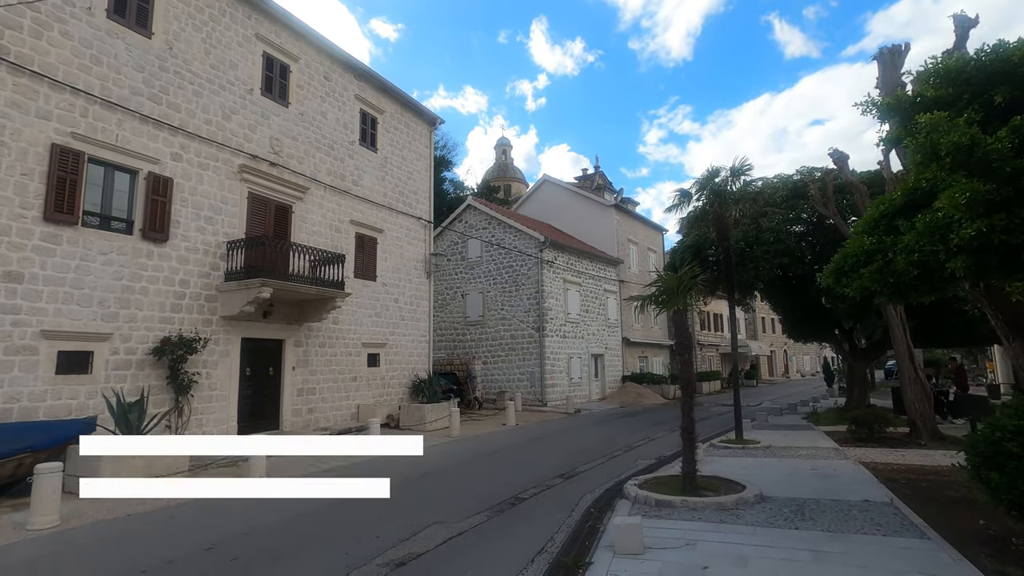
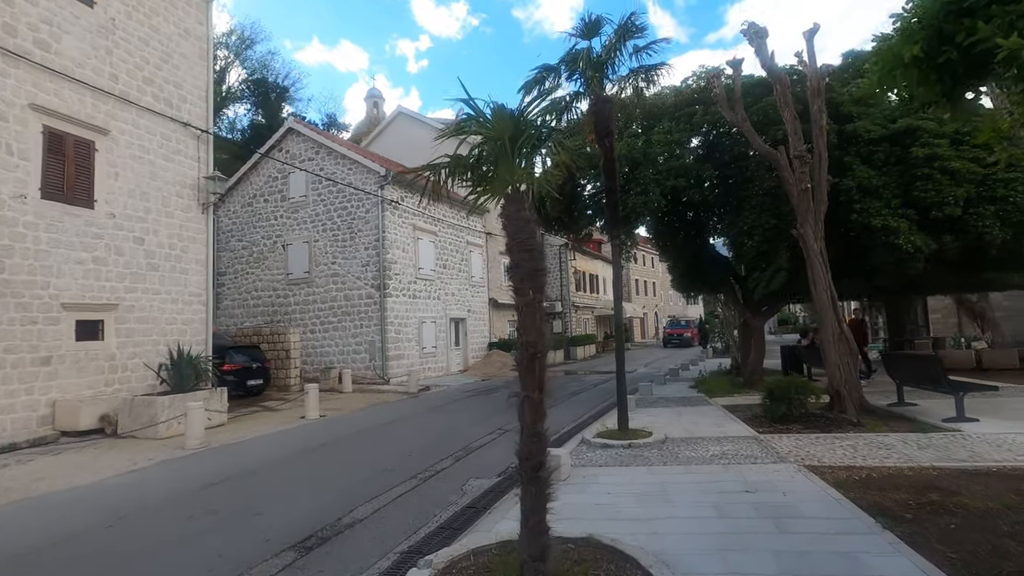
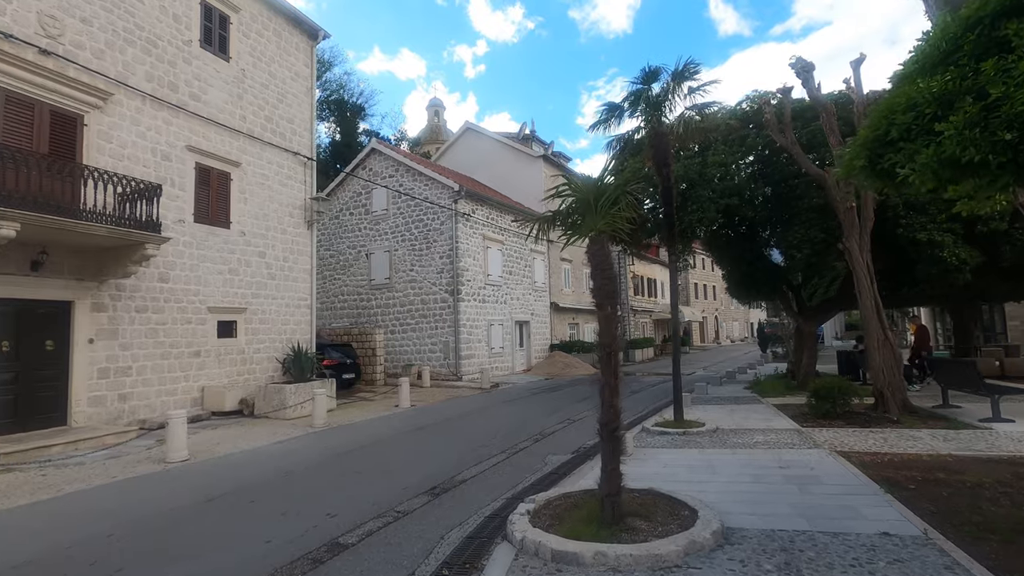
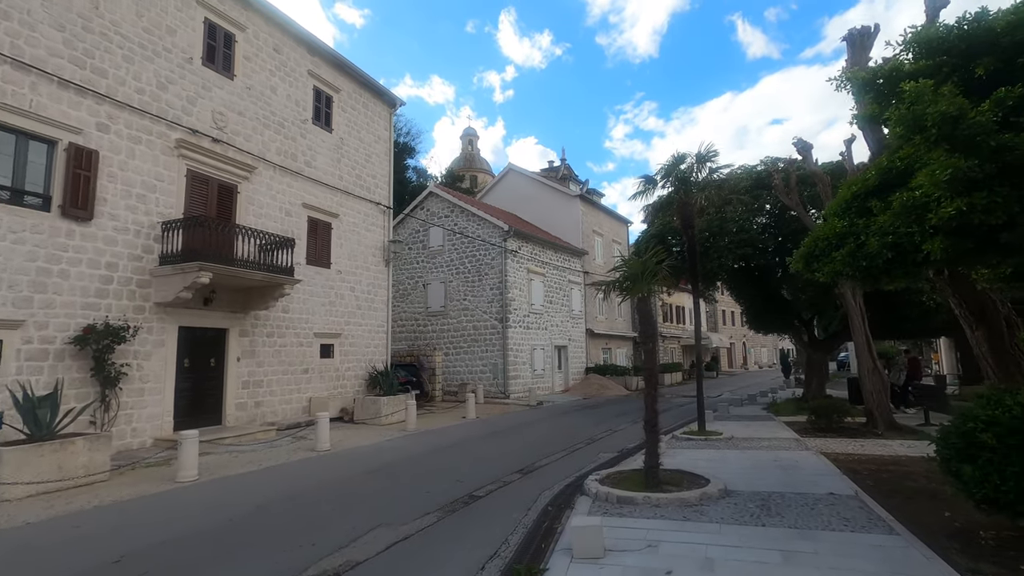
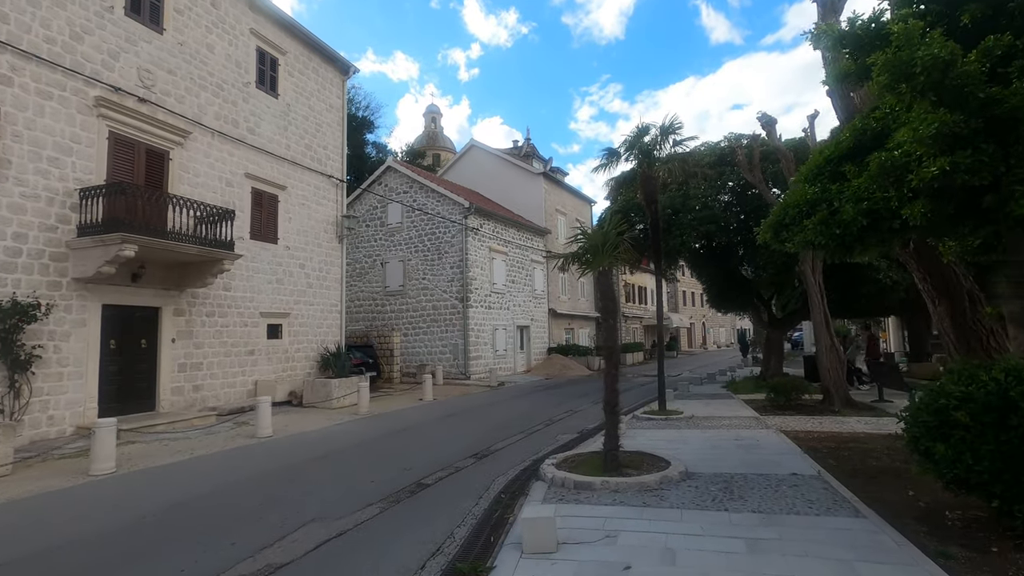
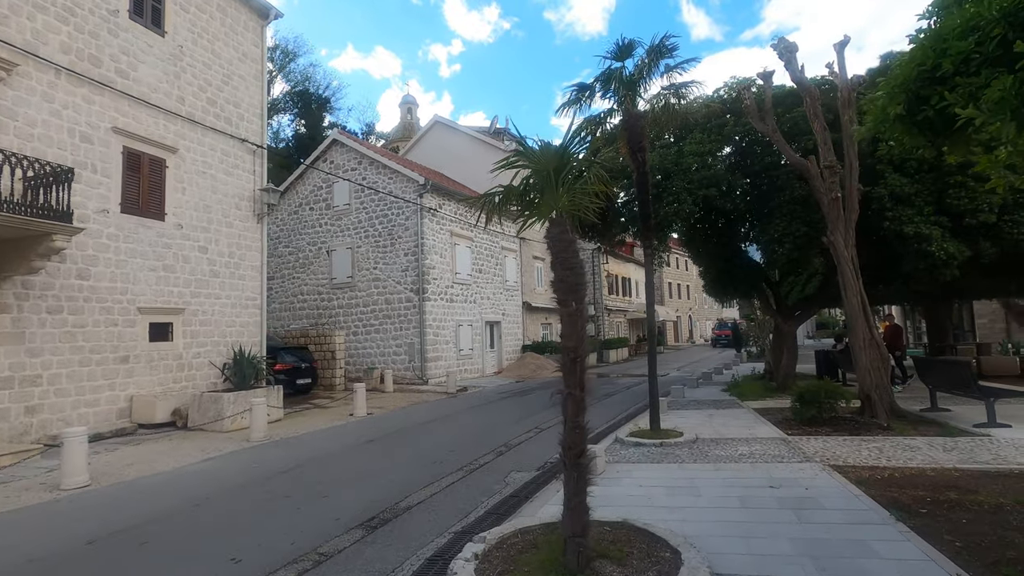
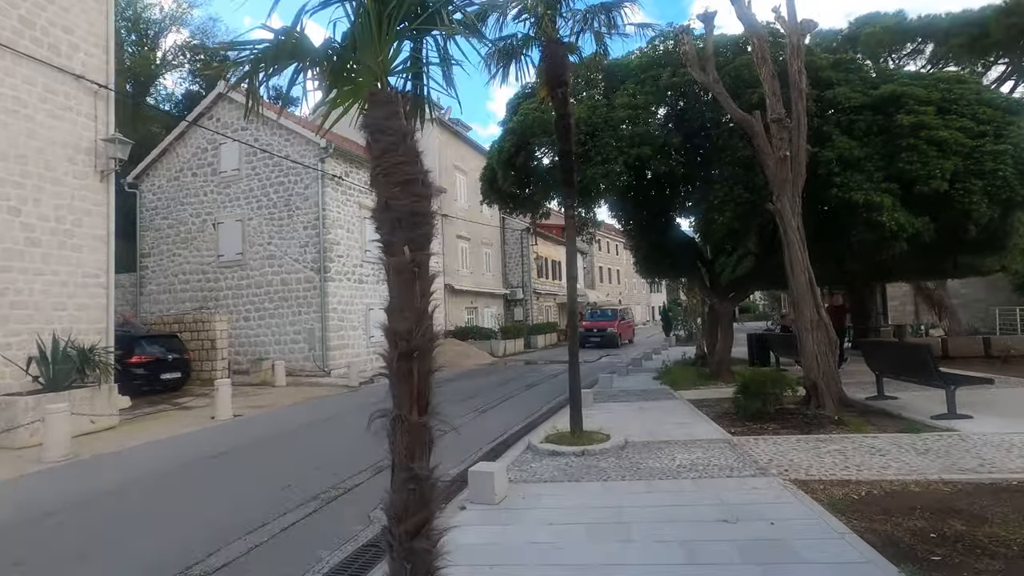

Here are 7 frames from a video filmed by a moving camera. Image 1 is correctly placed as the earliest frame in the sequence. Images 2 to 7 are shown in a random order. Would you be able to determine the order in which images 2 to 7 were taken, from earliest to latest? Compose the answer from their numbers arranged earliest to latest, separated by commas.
4, 5, 3, 6, 2, 7
